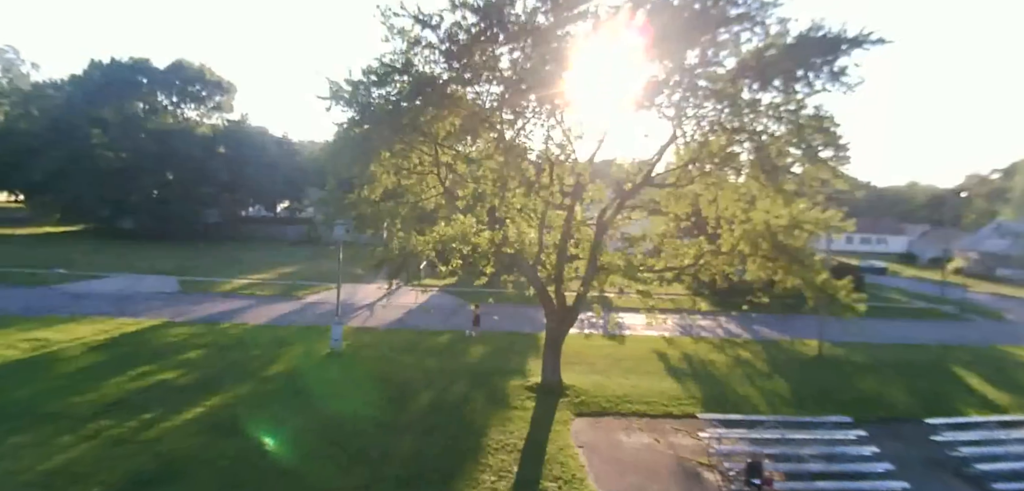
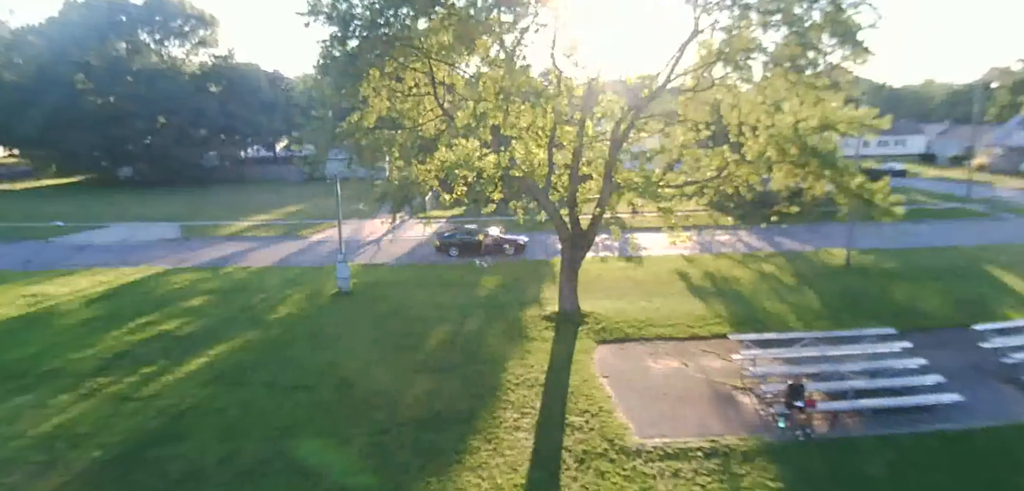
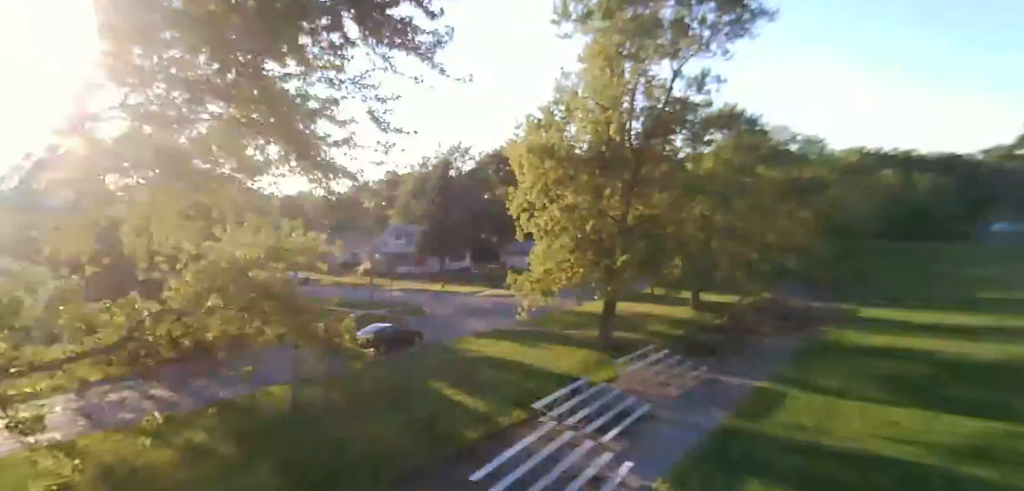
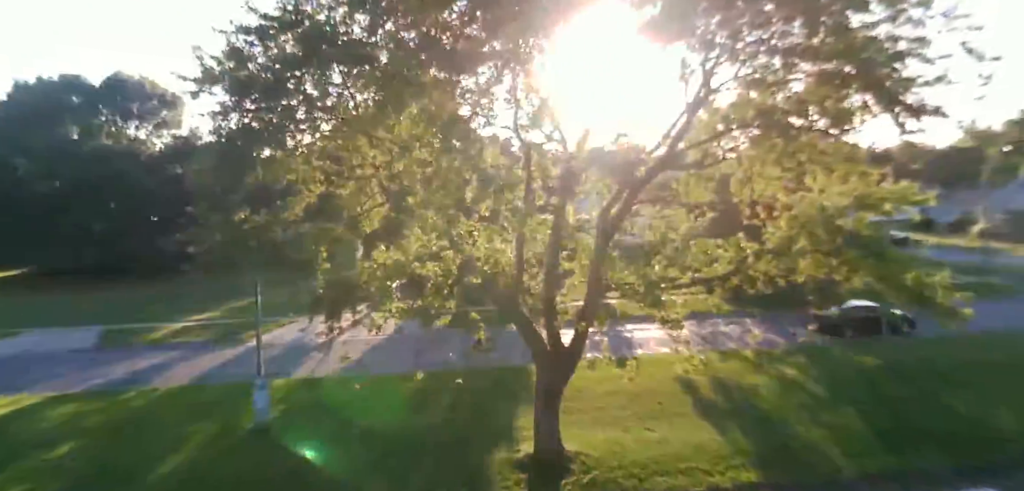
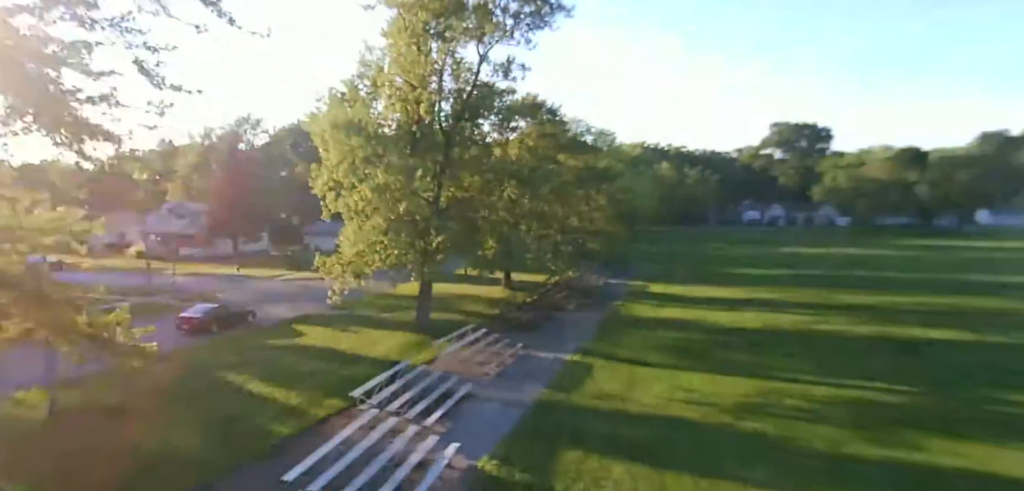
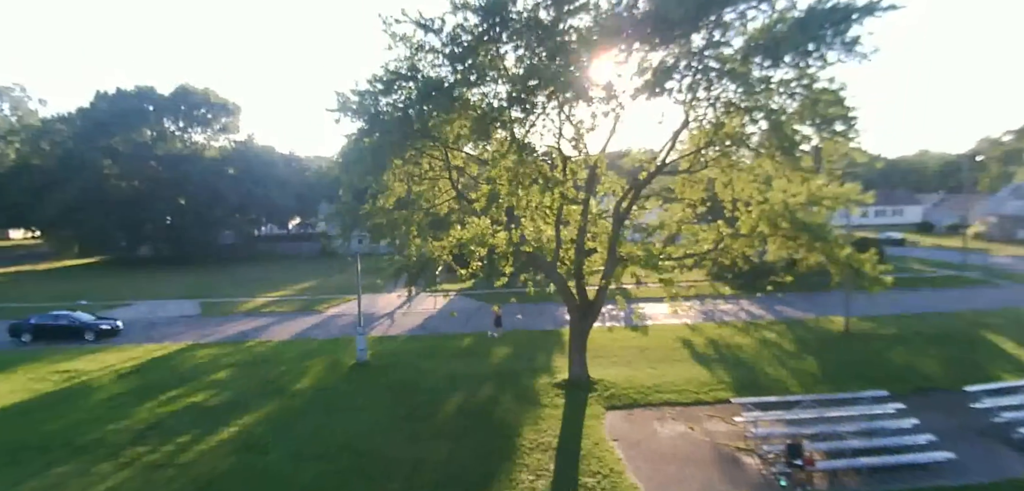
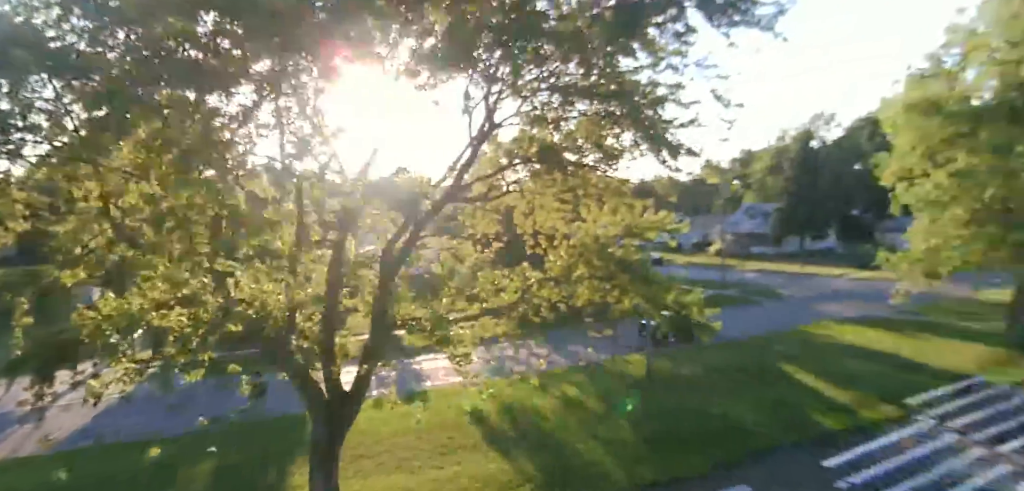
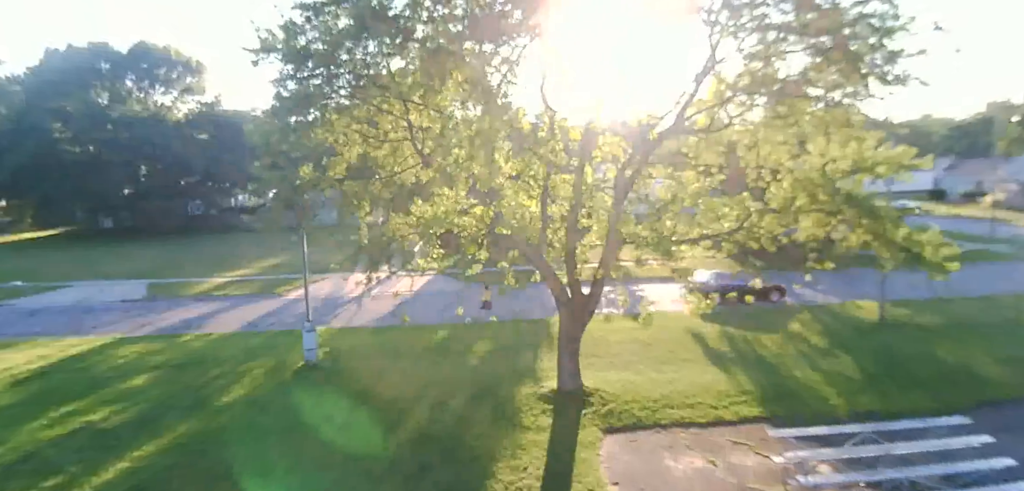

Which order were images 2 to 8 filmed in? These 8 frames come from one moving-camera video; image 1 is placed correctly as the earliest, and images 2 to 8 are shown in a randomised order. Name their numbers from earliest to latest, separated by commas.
6, 2, 8, 4, 7, 3, 5
